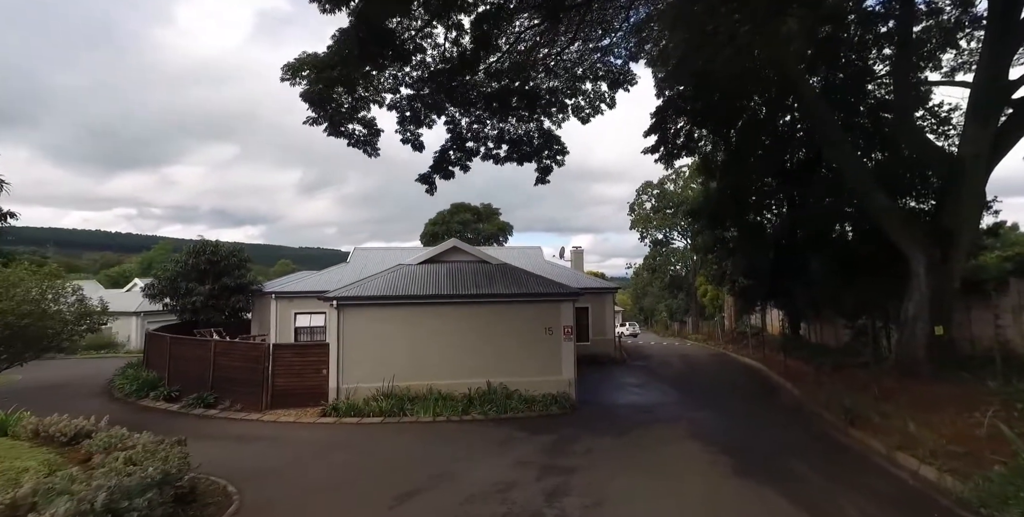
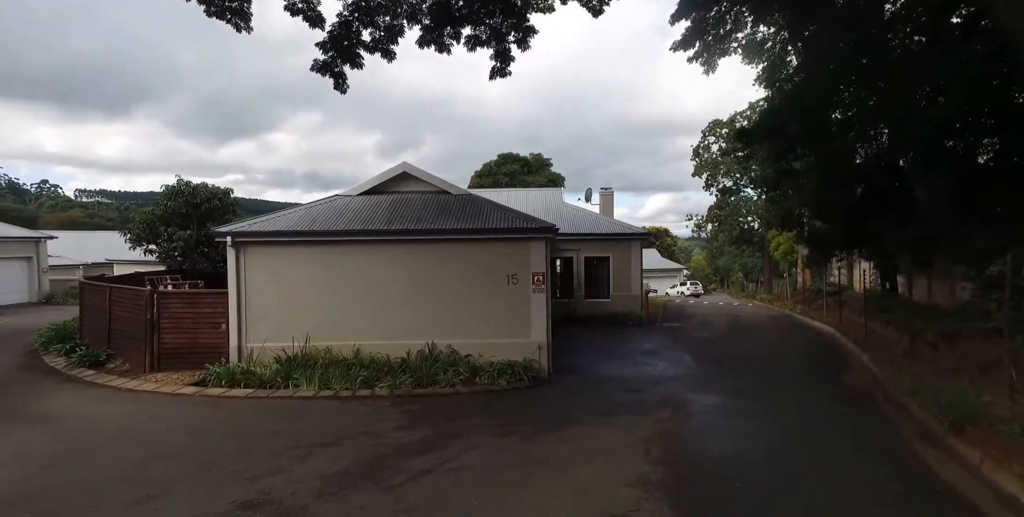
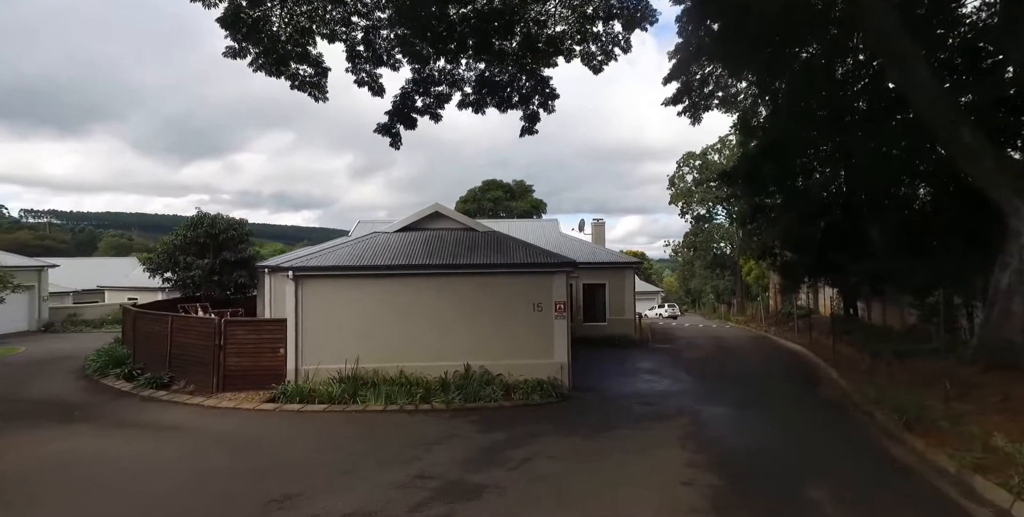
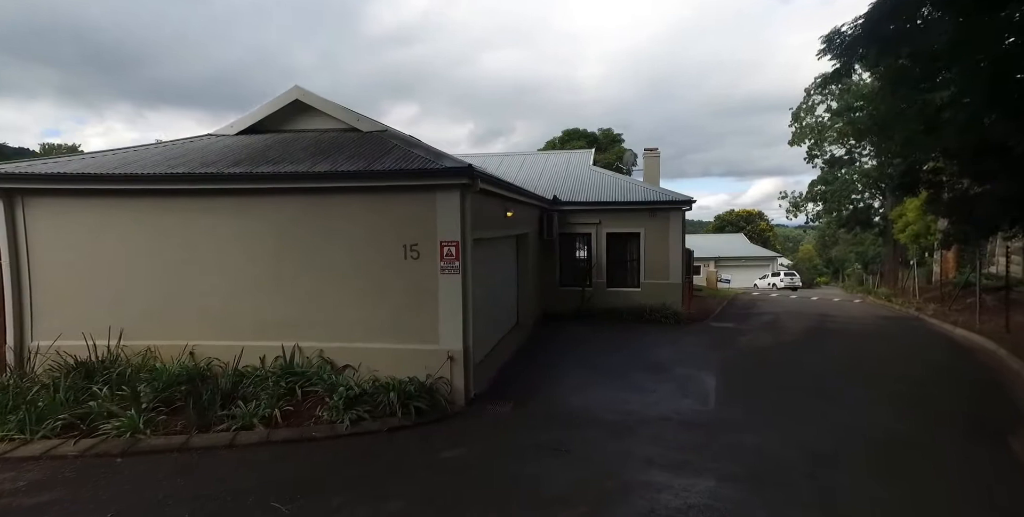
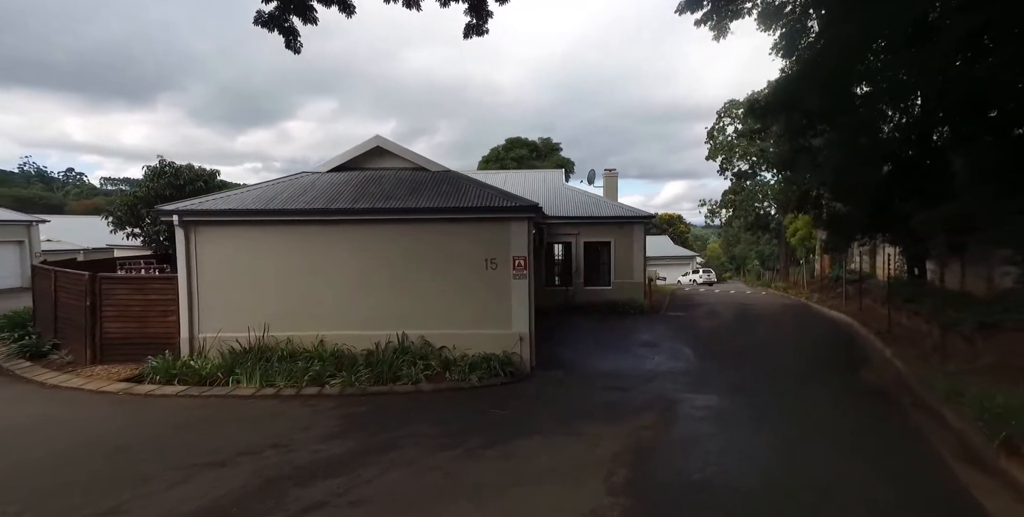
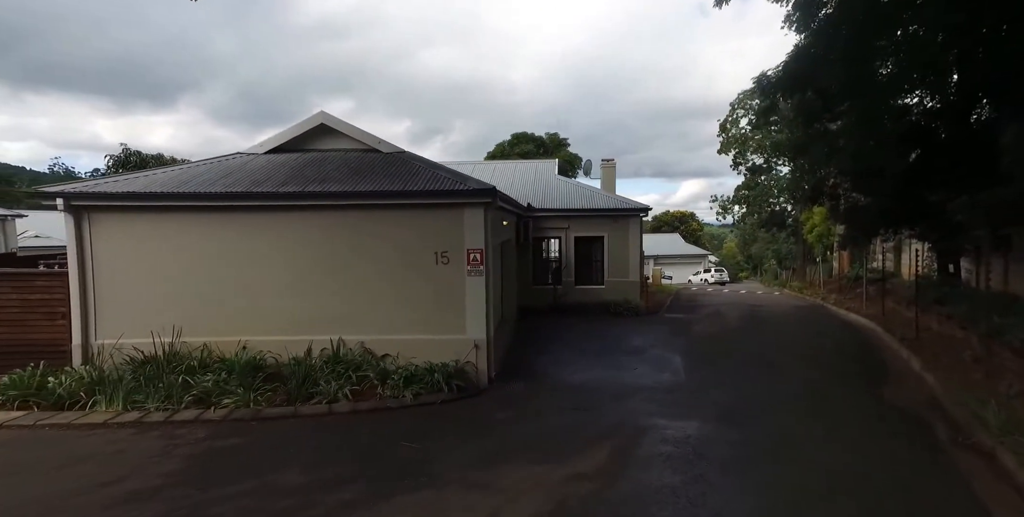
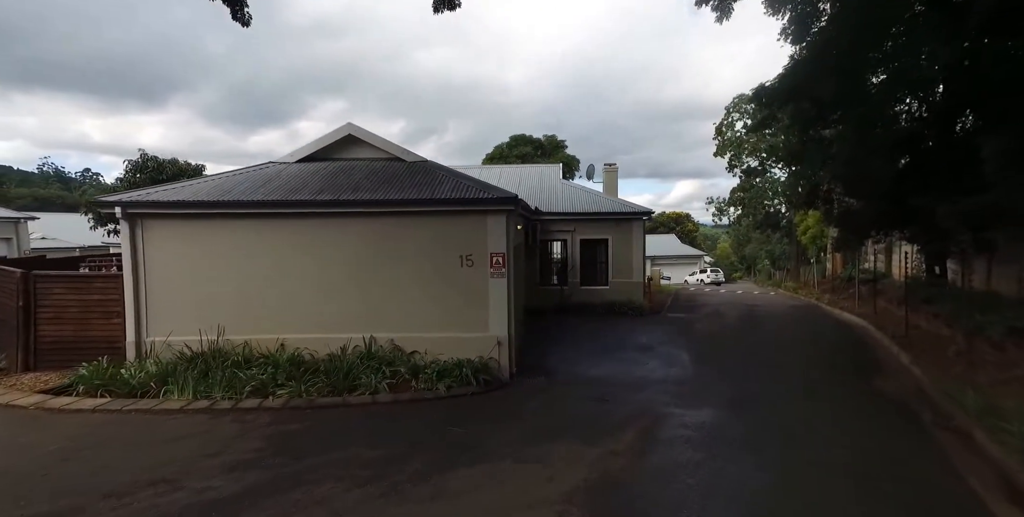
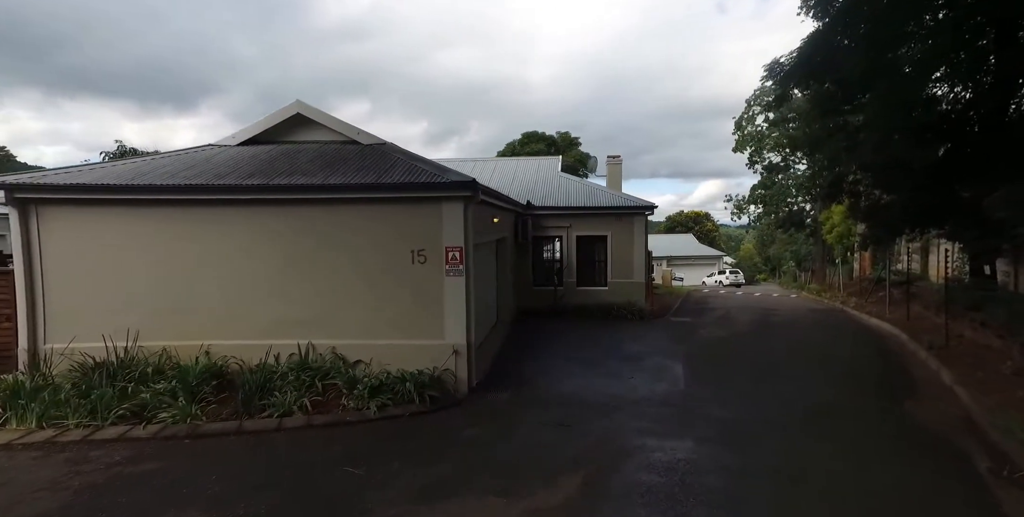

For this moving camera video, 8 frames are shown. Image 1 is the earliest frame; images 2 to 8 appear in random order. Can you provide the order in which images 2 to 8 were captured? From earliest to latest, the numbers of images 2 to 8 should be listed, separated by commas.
3, 2, 5, 7, 6, 8, 4
